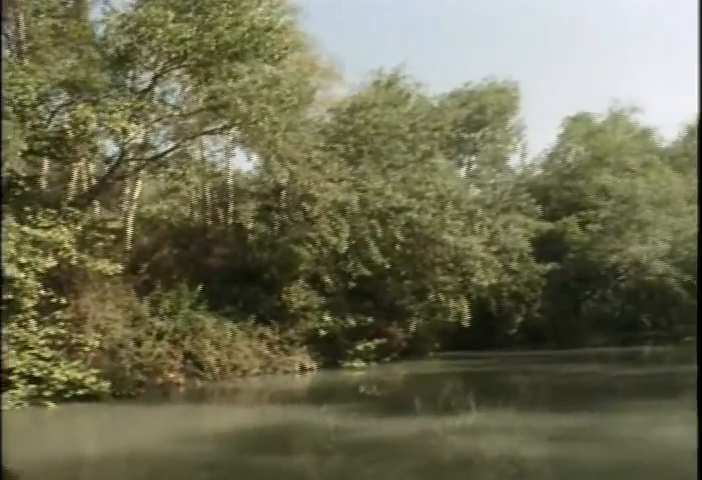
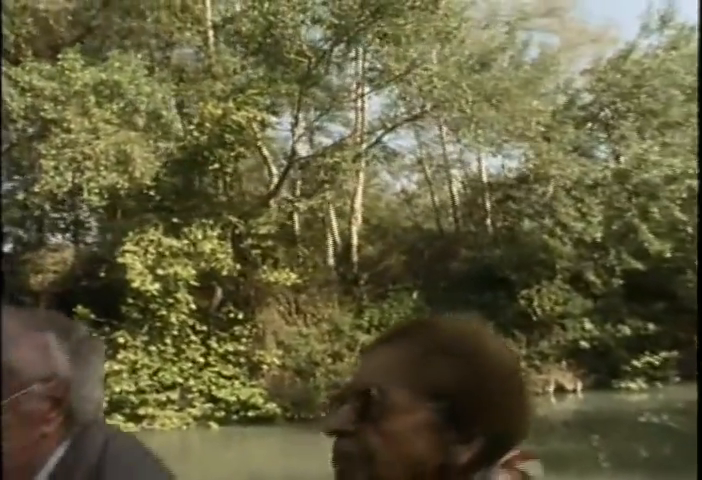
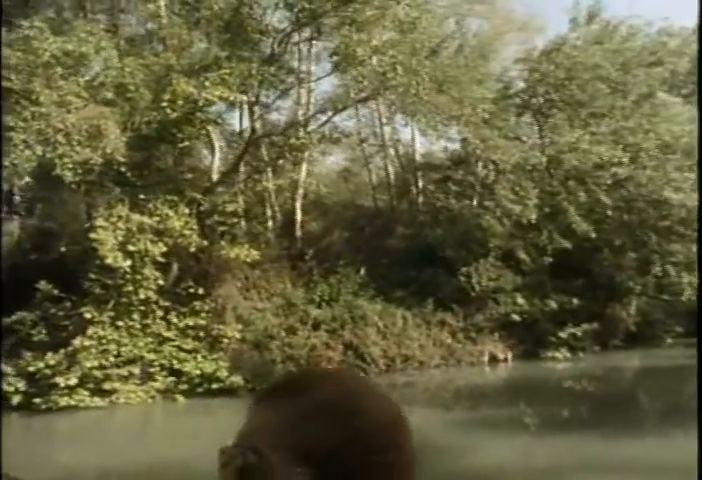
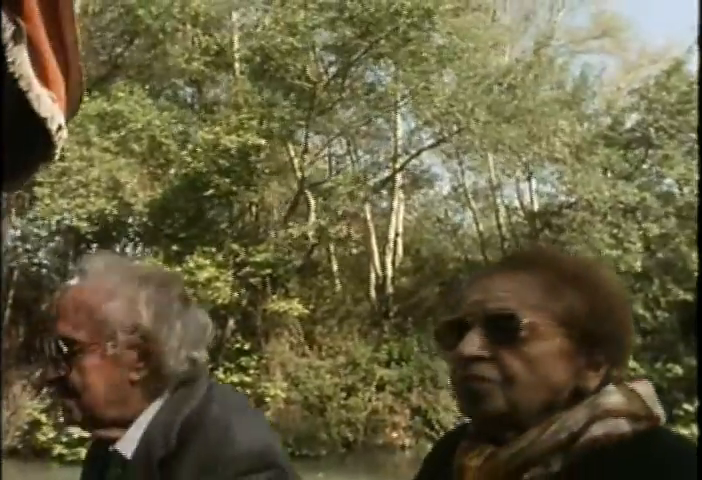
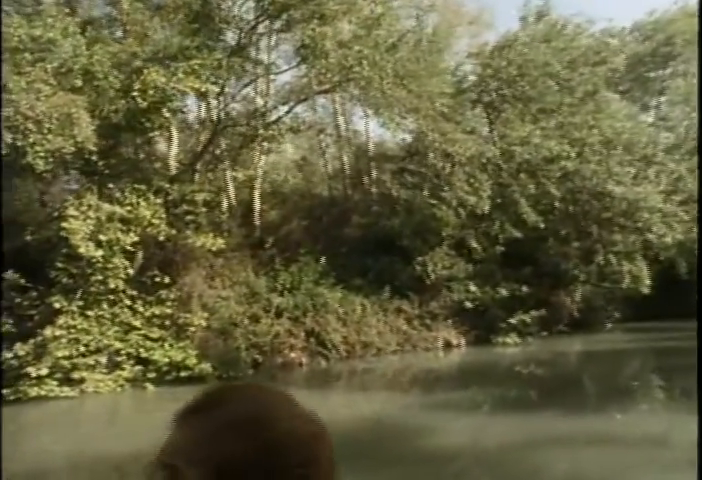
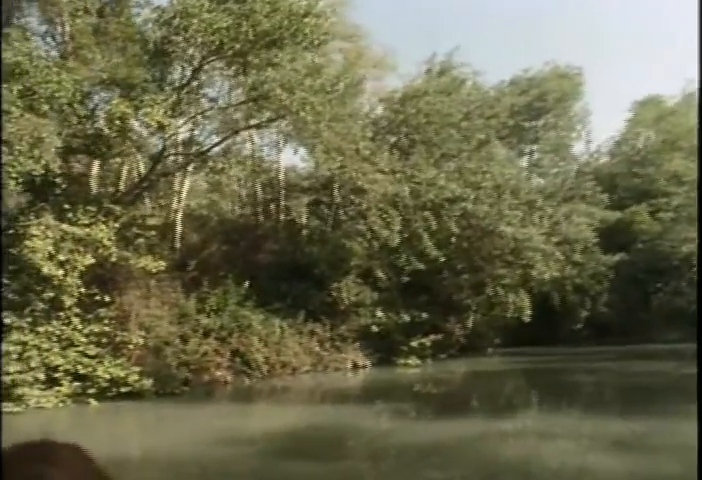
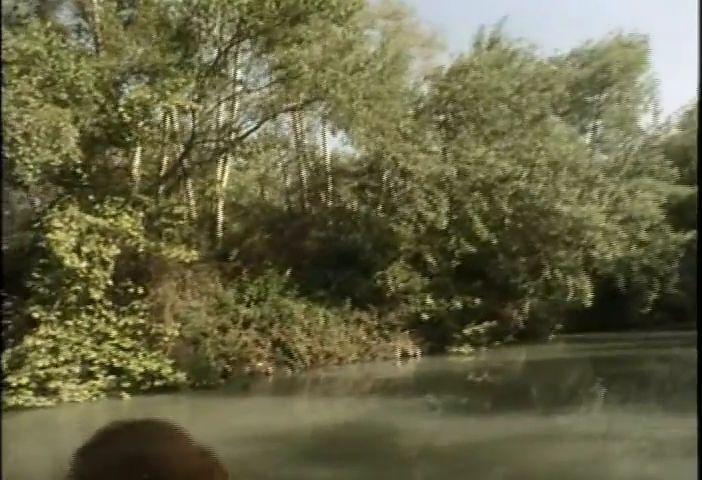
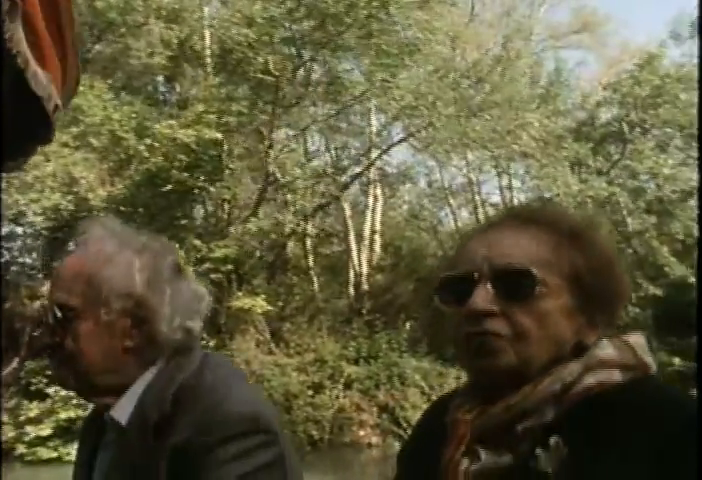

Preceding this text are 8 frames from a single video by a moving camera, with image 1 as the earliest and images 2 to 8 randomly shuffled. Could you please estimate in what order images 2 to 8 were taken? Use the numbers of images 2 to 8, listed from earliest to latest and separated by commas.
6, 7, 5, 3, 2, 4, 8
